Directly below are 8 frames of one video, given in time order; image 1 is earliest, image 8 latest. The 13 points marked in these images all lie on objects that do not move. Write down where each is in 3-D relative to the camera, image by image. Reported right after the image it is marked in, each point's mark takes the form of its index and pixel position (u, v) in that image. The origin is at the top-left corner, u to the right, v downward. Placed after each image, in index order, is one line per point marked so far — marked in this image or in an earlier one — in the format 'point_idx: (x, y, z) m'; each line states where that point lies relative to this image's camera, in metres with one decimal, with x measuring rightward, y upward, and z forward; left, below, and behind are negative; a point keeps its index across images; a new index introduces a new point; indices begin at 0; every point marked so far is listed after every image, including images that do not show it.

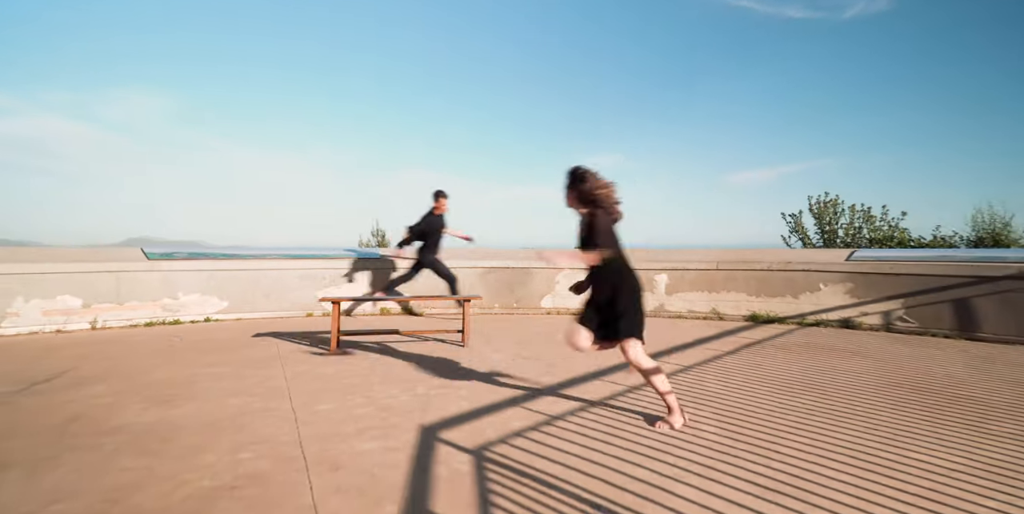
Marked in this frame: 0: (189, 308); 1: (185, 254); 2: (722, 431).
0: (-4.6, -0.7, +7.3) m
1: (-4.9, 0.0, +7.7) m
2: (+1.4, -1.2, +3.4) m
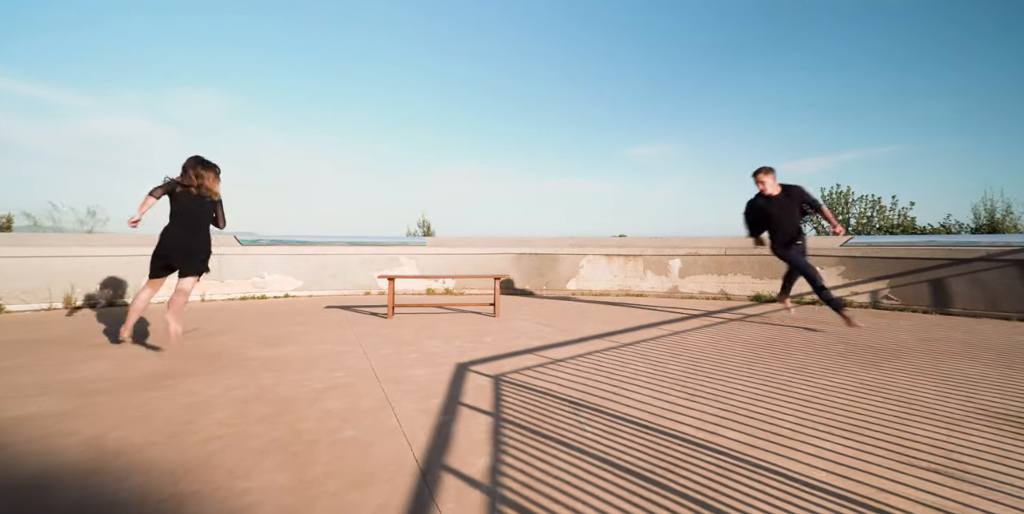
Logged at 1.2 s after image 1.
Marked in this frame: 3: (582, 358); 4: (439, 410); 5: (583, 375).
0: (-4.2, -0.5, +8.8) m
1: (-4.4, +0.3, +9.2) m
2: (+1.5, -1.0, +4.4) m
3: (+0.7, -1.0, +4.9) m
4: (-0.5, -1.0, +3.3) m
5: (+0.6, -1.0, +4.3) m
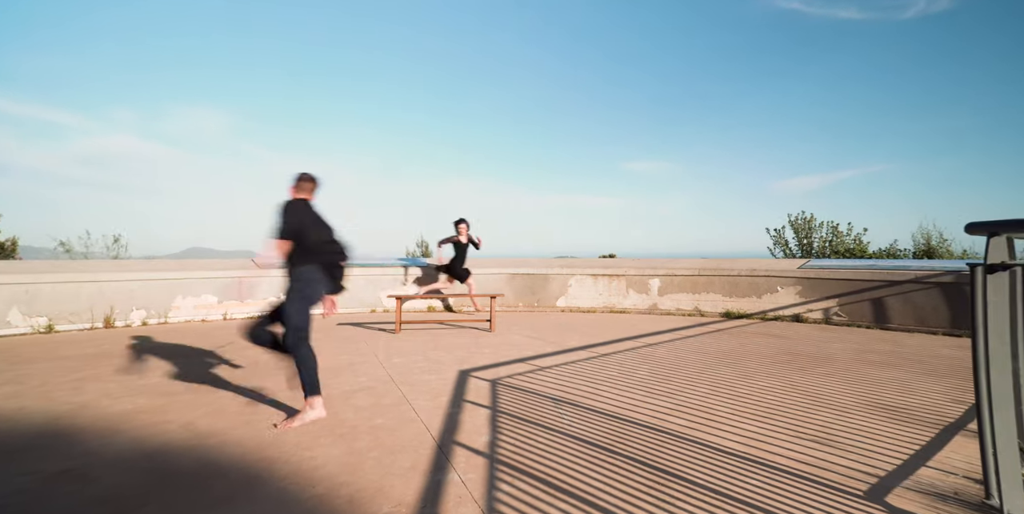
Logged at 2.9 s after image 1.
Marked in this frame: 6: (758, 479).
0: (-4.3, -0.9, +9.6) m
1: (-4.5, -0.1, +10.0) m
2: (+1.4, -1.3, +5.3) m
3: (+0.6, -1.2, +5.8) m
4: (-0.5, -1.2, +4.1) m
5: (+0.5, -1.3, +5.2) m
6: (+1.3, -1.2, +2.7) m
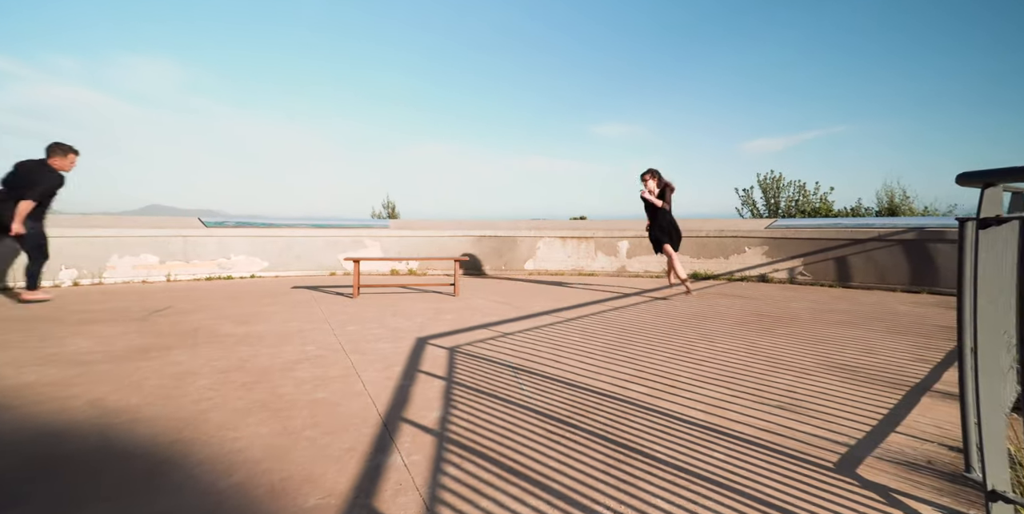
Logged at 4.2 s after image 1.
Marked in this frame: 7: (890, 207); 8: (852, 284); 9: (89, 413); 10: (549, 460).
0: (-4.9, -0.2, +9.0) m
1: (-5.2, +0.6, +9.4) m
2: (+1.0, -0.9, +5.1) m
3: (+0.2, -0.8, +5.6) m
4: (-0.8, -0.9, +3.8) m
5: (+0.1, -0.9, +5.0) m
6: (+1.1, -1.0, +2.6) m
7: (+6.6, +0.9, +8.8) m
8: (+5.1, -0.4, +7.5) m
9: (-2.4, -0.9, +2.9) m
10: (+0.2, -1.0, +2.5) m
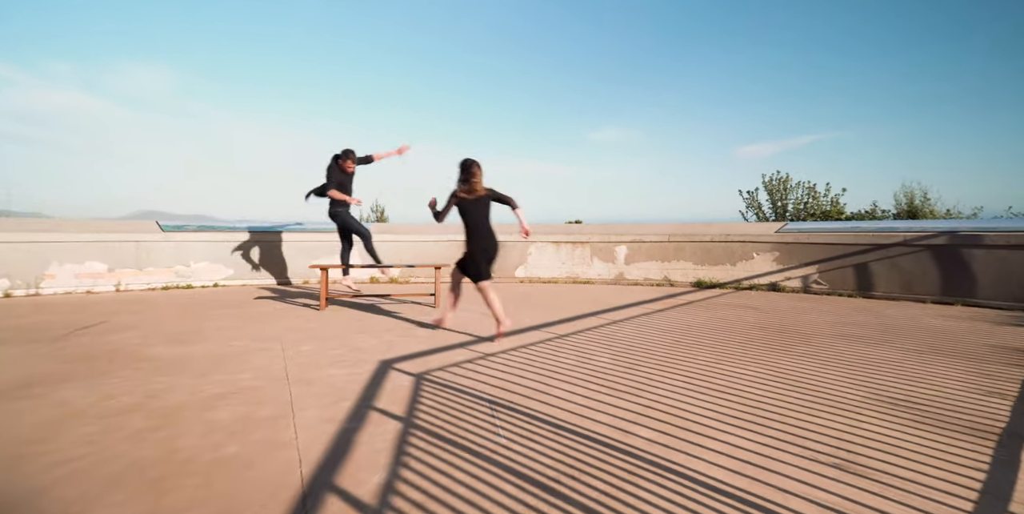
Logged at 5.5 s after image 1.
0: (-5.1, -0.3, +8.2) m
1: (-5.4, +0.5, +8.6) m
2: (+0.9, -0.9, +4.4) m
3: (0.0, -0.9, +4.8) m
4: (-1.0, -1.0, +3.0) m
5: (0.0, -0.9, +4.2) m
6: (+0.9, -1.0, +1.8) m
7: (+6.4, +0.8, +8.1) m
8: (+4.9, -0.5, +6.8) m
9: (-2.6, -1.0, +2.1) m
10: (+0.1, -1.1, +1.8) m
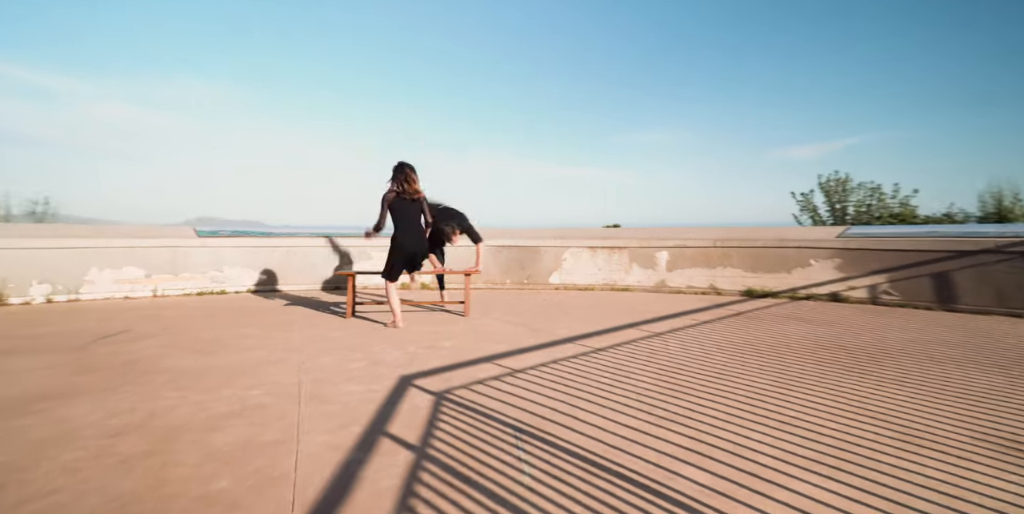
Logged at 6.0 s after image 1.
0: (-4.5, -0.4, +8.2) m
1: (-4.8, +0.4, +8.6) m
2: (+1.1, -1.0, +3.9) m
3: (+0.3, -1.0, +4.4) m
4: (-0.9, -1.0, +2.7) m
5: (+0.2, -1.0, +3.8) m
6: (+1.0, -1.1, +1.4) m
7: (+6.9, +0.7, +7.3) m
8: (+5.3, -0.6, +6.1) m
9: (-2.5, -1.0, +1.9) m
10: (+0.1, -1.1, +1.4) m
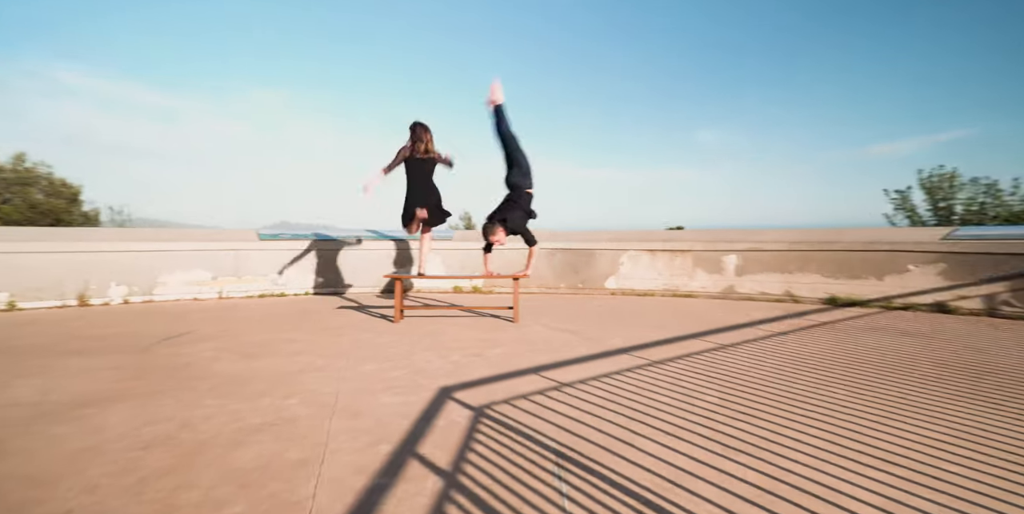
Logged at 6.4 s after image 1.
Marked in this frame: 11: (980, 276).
0: (-3.7, -0.4, +8.4) m
1: (-3.9, +0.3, +8.9) m
2: (+1.4, -1.0, +3.4) m
3: (+0.7, -1.0, +4.0) m
4: (-0.7, -1.0, +2.5) m
5: (+0.5, -1.0, +3.5) m
6: (+1.0, -1.1, +0.9) m
7: (+7.6, +0.6, +6.1) m
8: (+5.9, -0.6, +5.1) m
9: (-2.4, -1.0, +1.9) m
10: (+0.1, -1.1, +1.1) m
11: (+5.3, -0.2, +5.8) m
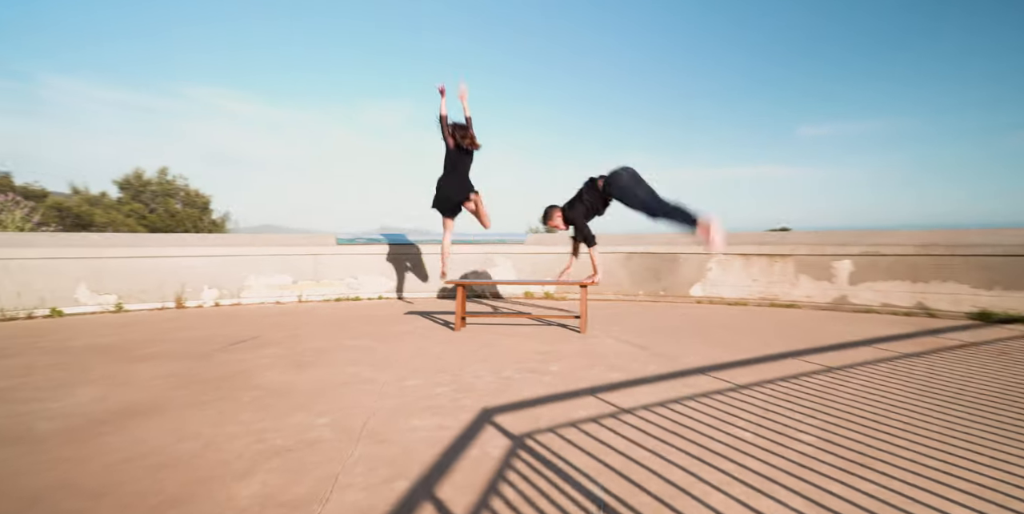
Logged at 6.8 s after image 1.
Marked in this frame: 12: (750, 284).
0: (-2.5, -0.5, +8.5) m
1: (-2.6, +0.3, +9.0) m
2: (+1.7, -1.1, +2.7) m
3: (+1.0, -1.1, +3.5) m
4: (-0.5, -1.1, +2.2) m
5: (+0.8, -1.1, +2.9) m
6: (+0.8, -1.2, +0.3) m
7: (+8.2, +0.6, +4.2) m
8: (+6.3, -0.7, +3.6) m
9: (-2.3, -1.1, +1.9) m
10: (0.0, -1.2, +0.6) m
11: (+5.9, -0.3, +4.4) m
12: (+3.4, -0.4, +7.2) m
